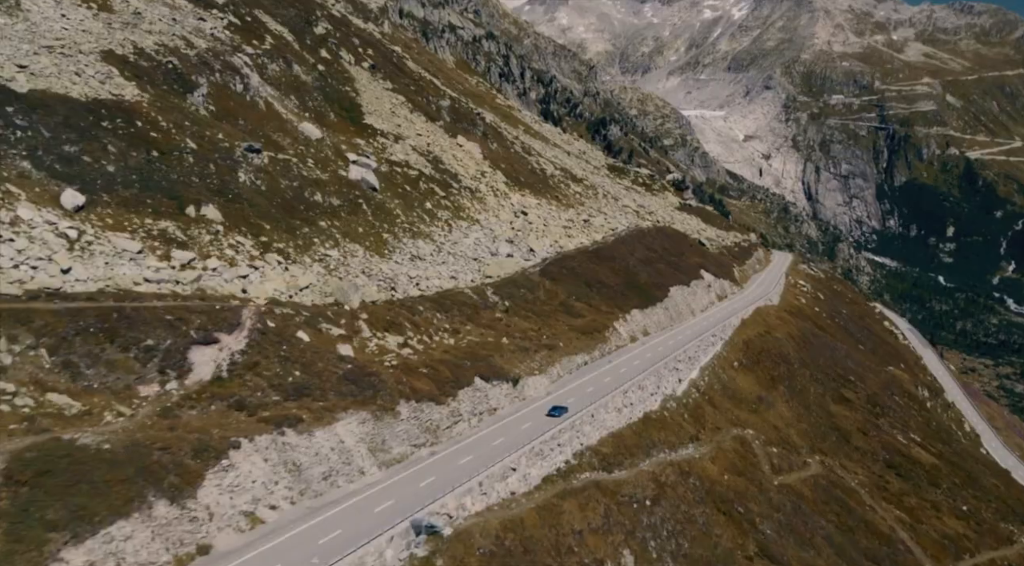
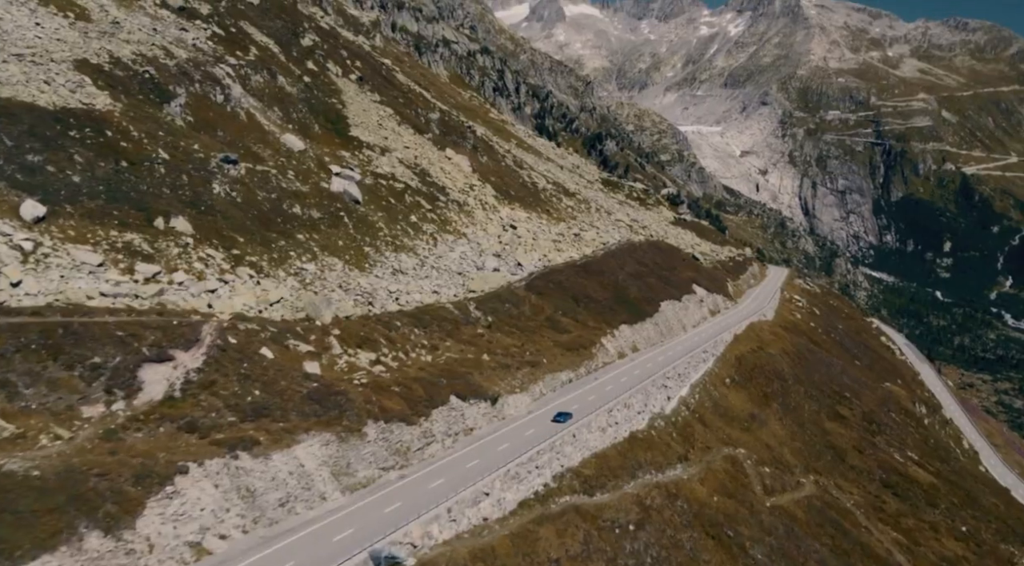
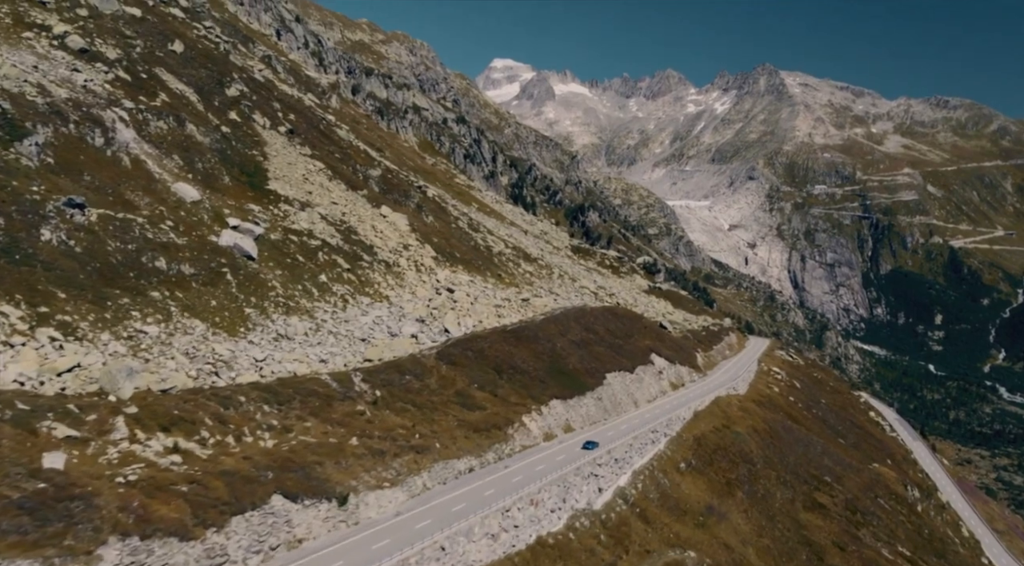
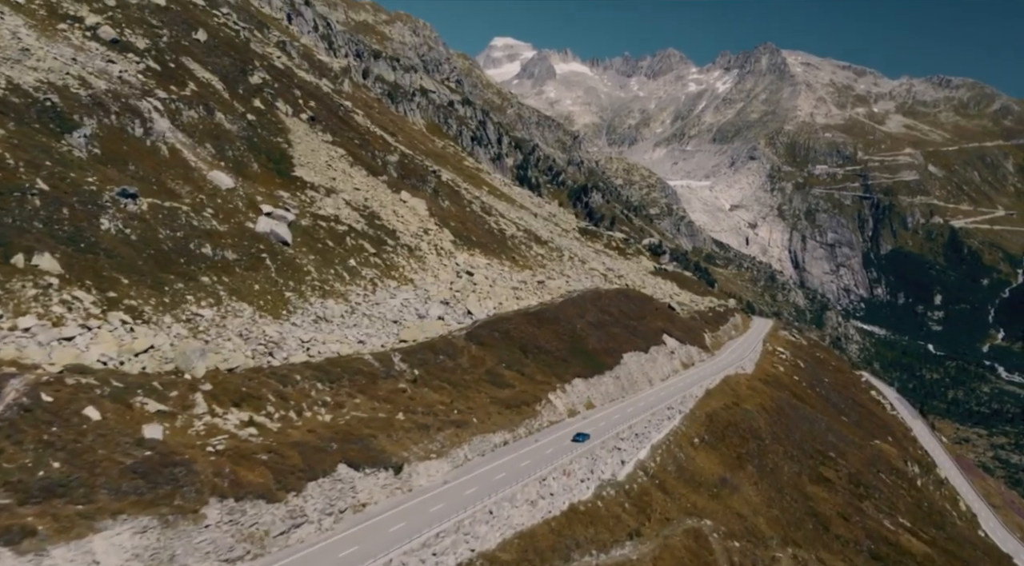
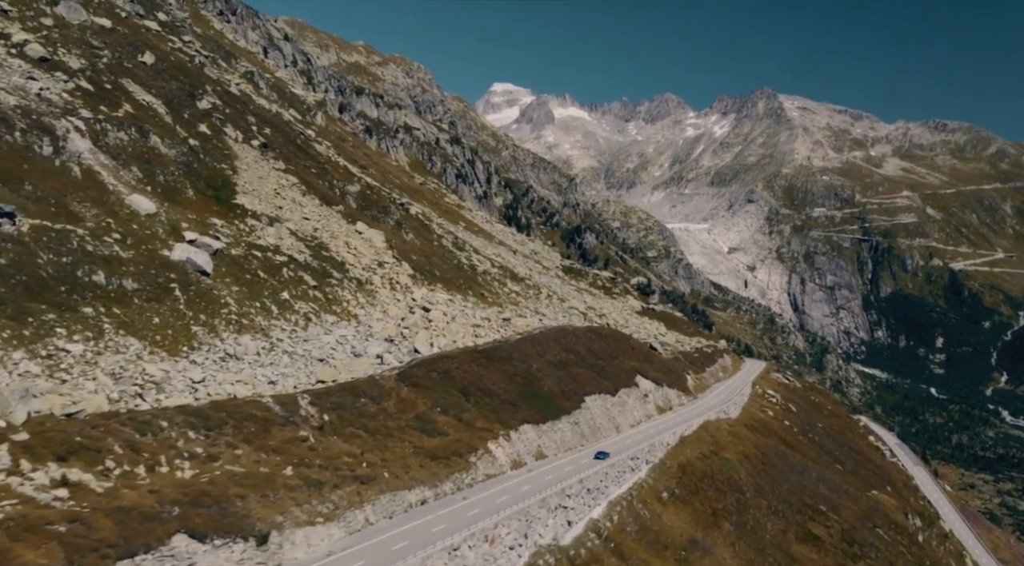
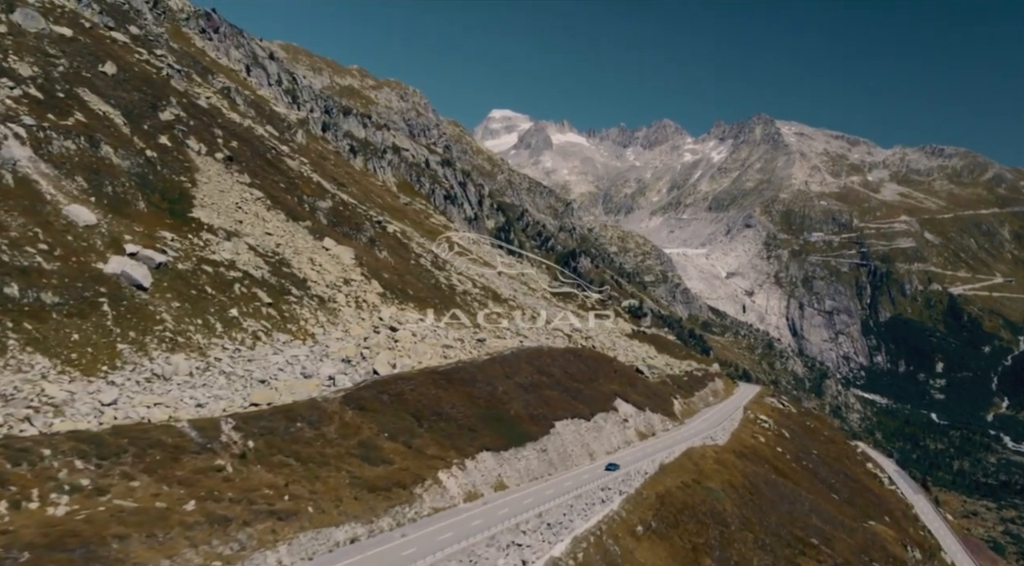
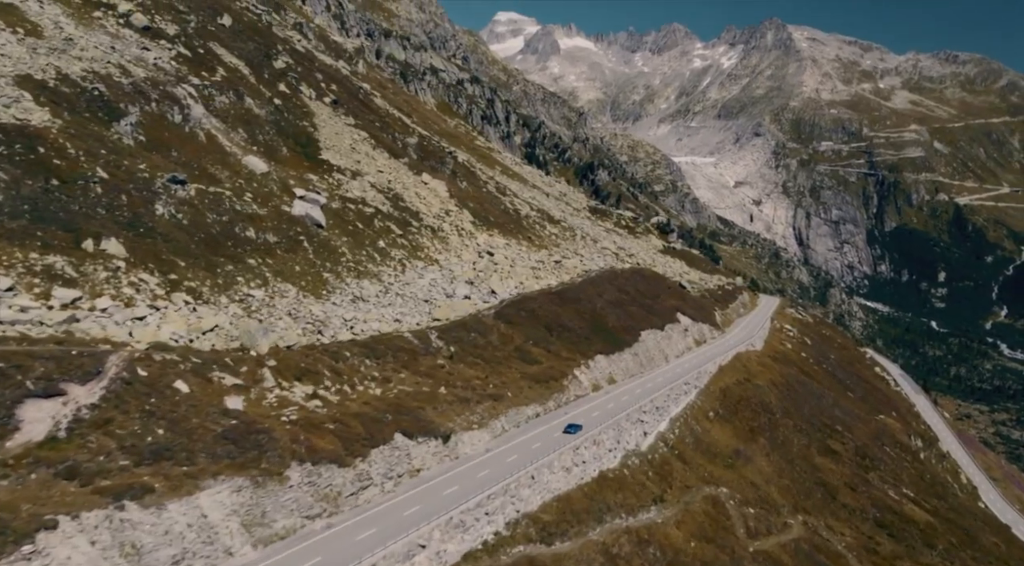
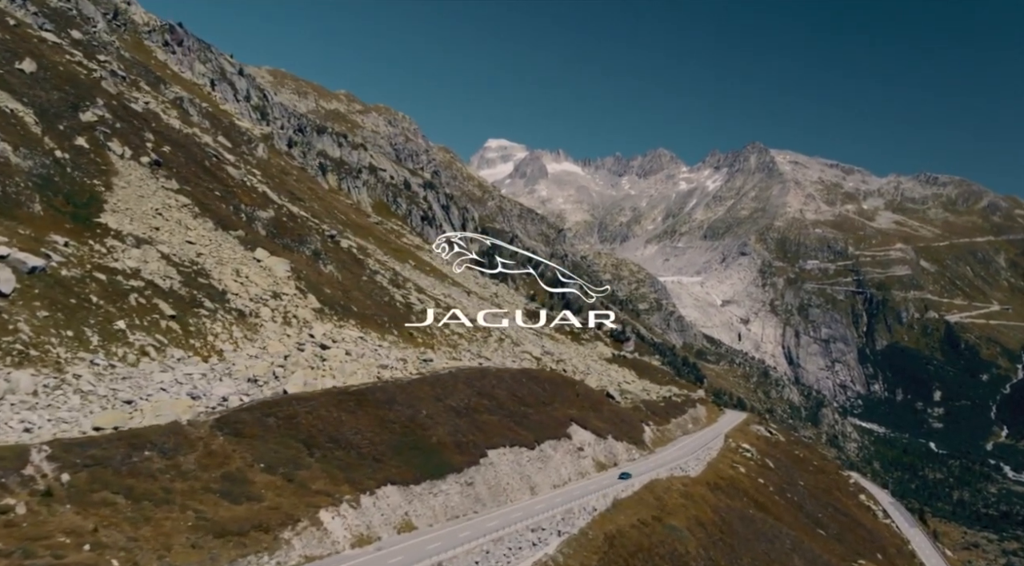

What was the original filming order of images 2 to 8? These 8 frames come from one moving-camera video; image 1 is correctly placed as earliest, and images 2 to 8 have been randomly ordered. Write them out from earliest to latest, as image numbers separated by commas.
2, 7, 4, 3, 5, 6, 8
